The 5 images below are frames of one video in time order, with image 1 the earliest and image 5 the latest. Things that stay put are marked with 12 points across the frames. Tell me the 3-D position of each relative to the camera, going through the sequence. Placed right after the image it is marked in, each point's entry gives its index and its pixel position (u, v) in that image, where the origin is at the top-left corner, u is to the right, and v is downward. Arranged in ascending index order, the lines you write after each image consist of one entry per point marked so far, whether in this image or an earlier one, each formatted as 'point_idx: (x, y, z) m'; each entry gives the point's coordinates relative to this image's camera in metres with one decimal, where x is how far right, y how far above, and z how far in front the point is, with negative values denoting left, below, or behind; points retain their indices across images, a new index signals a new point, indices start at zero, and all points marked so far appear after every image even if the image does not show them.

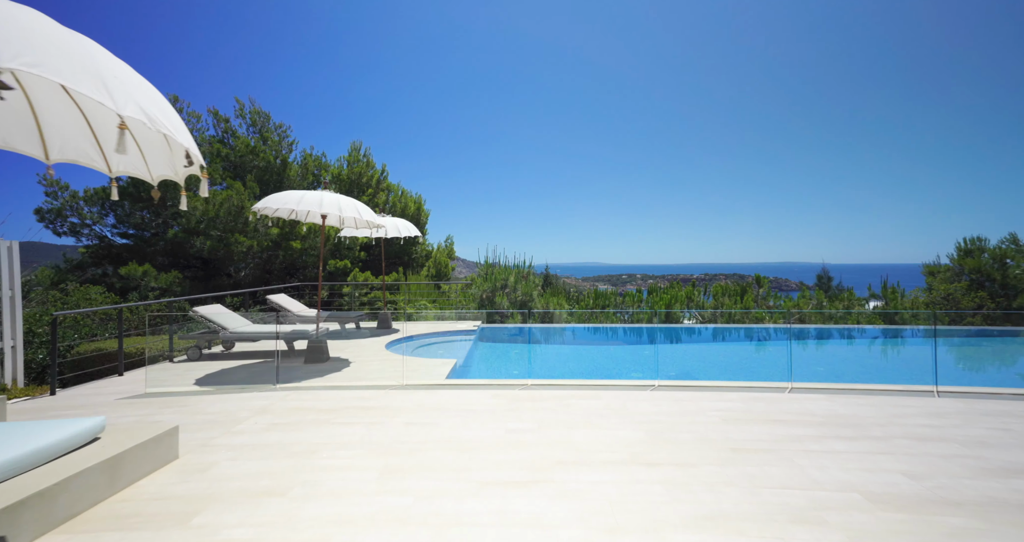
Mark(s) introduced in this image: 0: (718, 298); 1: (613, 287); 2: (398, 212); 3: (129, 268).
0: (+5.0, -0.7, +12.0) m
1: (+2.6, -0.4, +13.3) m
2: (-3.6, +1.8, +15.2) m
3: (-7.6, +0.1, +9.8) m
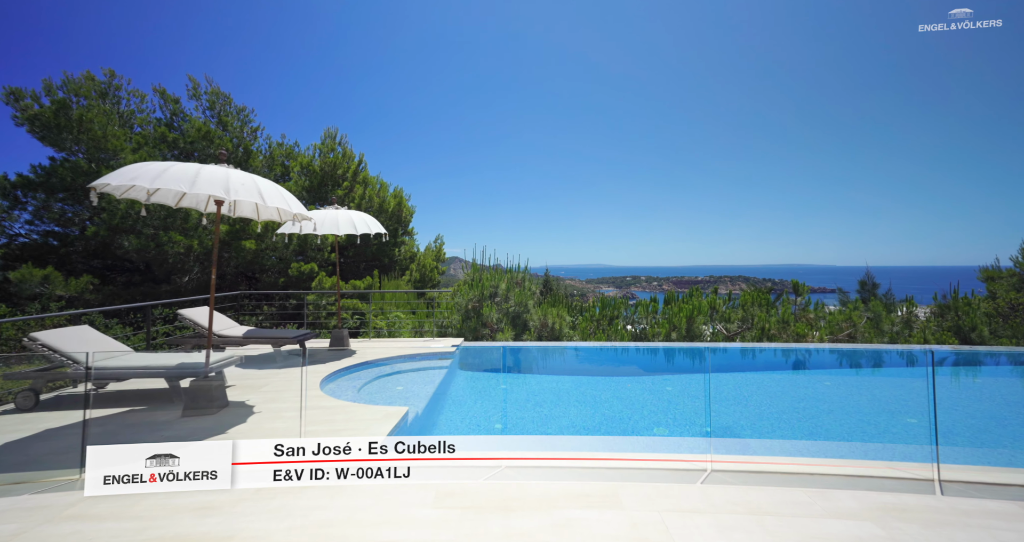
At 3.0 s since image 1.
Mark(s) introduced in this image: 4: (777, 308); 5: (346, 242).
0: (+4.9, -0.8, +10.5) m
1: (+2.5, -0.5, +11.7) m
2: (-3.7, +1.7, +13.7) m
3: (-7.8, 0.0, +8.3) m
4: (+5.6, -0.8, +10.7) m
5: (-4.3, +0.8, +13.7) m
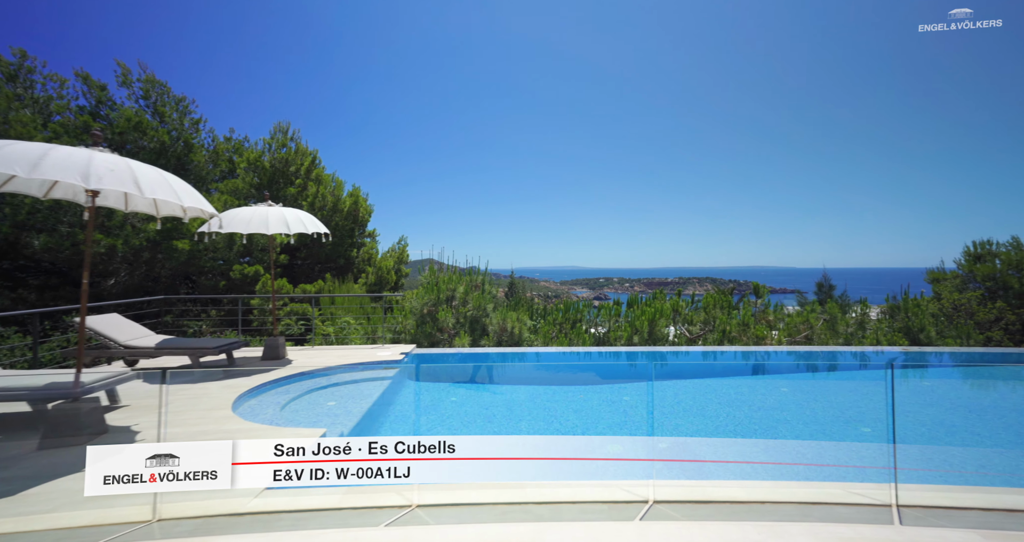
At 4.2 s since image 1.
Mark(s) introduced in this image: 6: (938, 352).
0: (+4.0, -0.8, +10.4) m
1: (+1.6, -0.5, +11.5) m
2: (-4.7, +1.7, +13.1) m
3: (-8.5, 0.0, +7.5) m
4: (+4.7, -0.8, +10.6) m
5: (-5.3, +0.8, +13.1) m
6: (+7.6, -1.5, +9.2) m
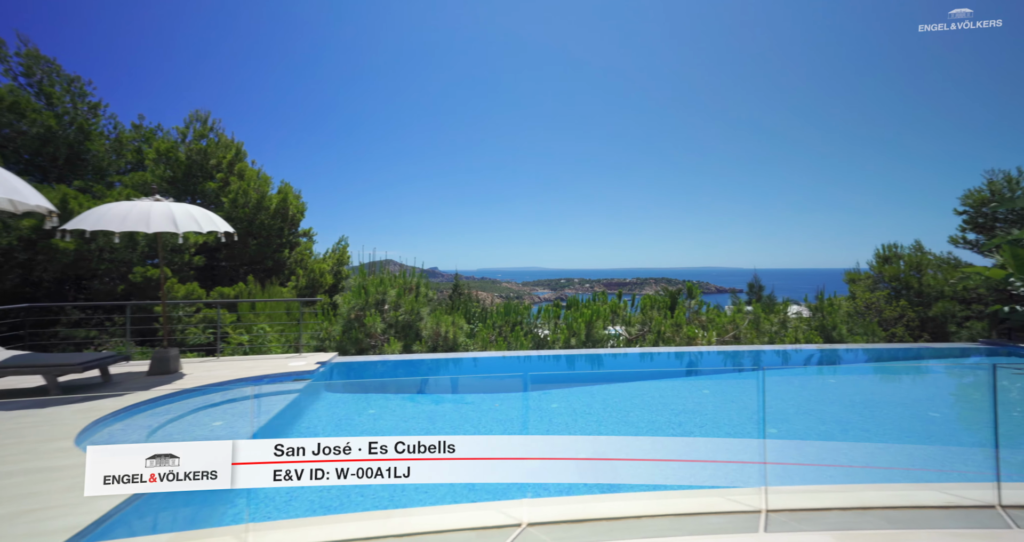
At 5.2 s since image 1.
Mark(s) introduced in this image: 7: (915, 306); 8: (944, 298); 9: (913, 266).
0: (+2.8, -0.8, +10.4) m
1: (+0.2, -0.6, +11.2) m
2: (-6.2, +1.6, +12.2) m
3: (-9.4, -0.1, +6.3) m
4: (+3.4, -0.8, +10.7) m
5: (-6.8, +0.7, +12.2) m
6: (+6.4, -1.5, +9.5) m
7: (+9.6, -0.8, +11.9) m
8: (+10.0, -0.6, +11.7) m
9: (+9.7, +0.1, +12.2) m
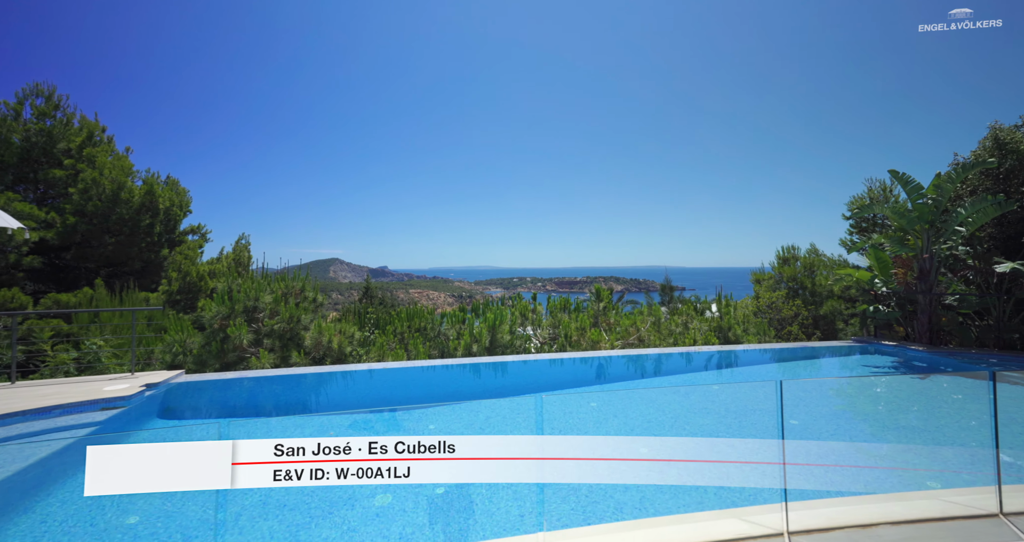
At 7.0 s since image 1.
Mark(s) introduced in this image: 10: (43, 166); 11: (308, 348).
0: (+0.8, -0.9, +10.0) m
1: (-1.8, -0.6, +10.5) m
2: (-8.4, +1.6, +10.6) m
3: (-10.7, -0.2, +4.3) m
4: (+1.4, -0.9, +10.3) m
5: (-9.0, +0.7, +10.5) m
6: (+4.5, -1.5, +9.6) m
7: (+7.4, -0.9, +12.4) m
8: (+7.8, -0.7, +12.3) m
9: (+7.5, +0.1, +12.7) m
10: (-9.7, +2.1, +10.4) m
11: (-3.2, -1.1, +7.7) m
